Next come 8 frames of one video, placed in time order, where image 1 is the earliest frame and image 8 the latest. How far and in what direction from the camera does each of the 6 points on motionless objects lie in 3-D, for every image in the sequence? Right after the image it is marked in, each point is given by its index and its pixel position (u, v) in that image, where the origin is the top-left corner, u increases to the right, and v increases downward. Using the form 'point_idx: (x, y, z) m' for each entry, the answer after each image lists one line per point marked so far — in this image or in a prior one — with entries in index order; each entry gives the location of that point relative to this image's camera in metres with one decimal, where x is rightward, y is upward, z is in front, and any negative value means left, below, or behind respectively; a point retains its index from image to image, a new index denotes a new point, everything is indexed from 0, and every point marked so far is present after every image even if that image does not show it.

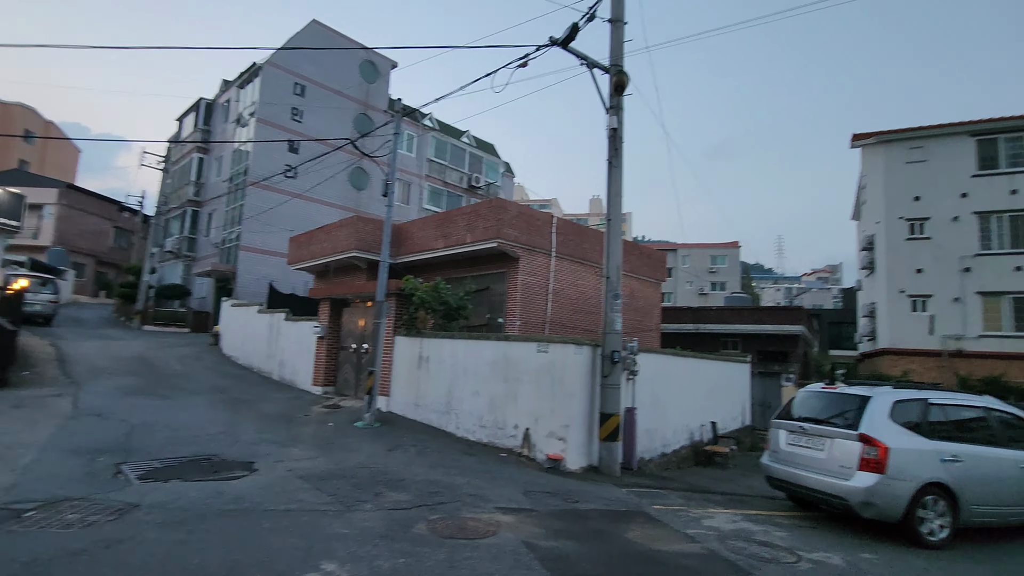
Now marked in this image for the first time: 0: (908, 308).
0: (+13.9, -0.7, +18.4) m
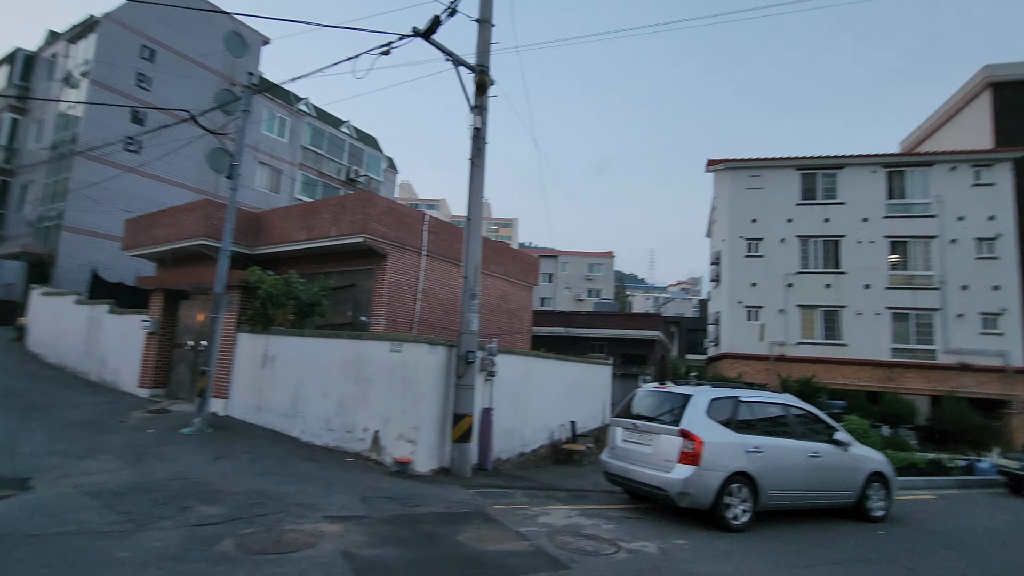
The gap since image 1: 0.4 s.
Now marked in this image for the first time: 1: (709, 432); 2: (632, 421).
0: (+9.2, -1.2, +20.8) m
1: (+2.4, -1.8, +6.5) m
2: (+1.6, -1.8, +7.2) m
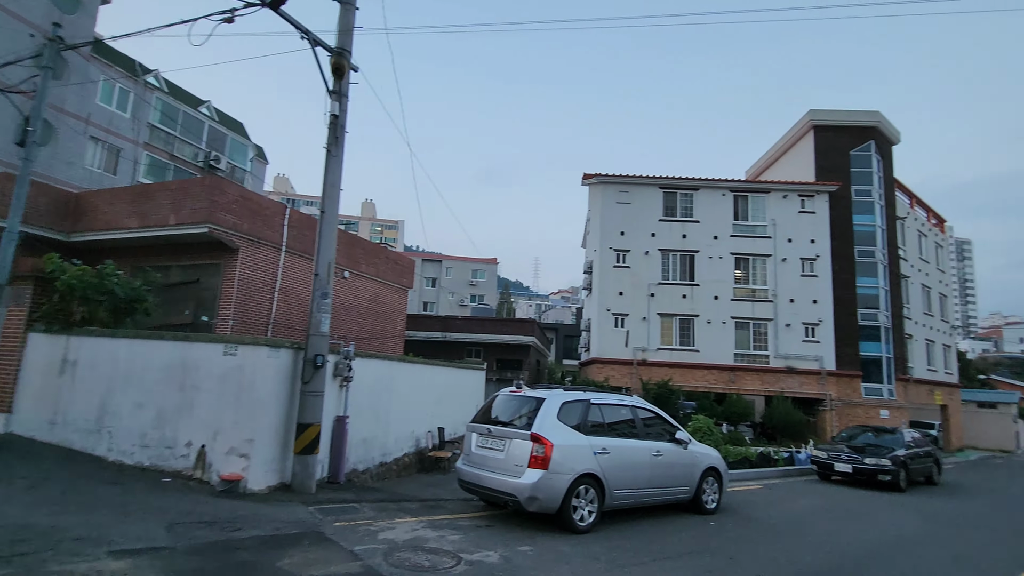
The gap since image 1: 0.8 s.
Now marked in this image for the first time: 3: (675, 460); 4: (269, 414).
0: (+4.2, -1.5, +21.9) m
1: (+0.6, -1.8, +6.5) m
2: (-0.4, -1.9, +7.0) m
3: (+2.4, -2.5, +7.7) m
4: (-3.3, -1.7, +7.2) m
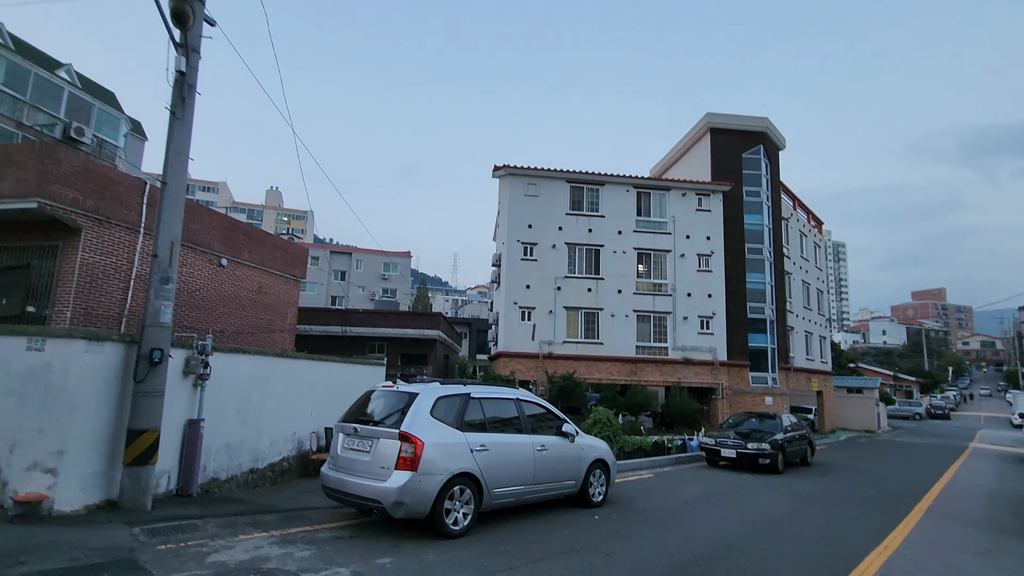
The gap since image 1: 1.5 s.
0: (+0.3, -1.2, +21.8) m
1: (-0.9, -1.6, +6.0) m
2: (-1.9, -1.7, +6.3) m
3: (+0.7, -2.4, +7.4) m
4: (-4.9, -1.5, +6.0) m
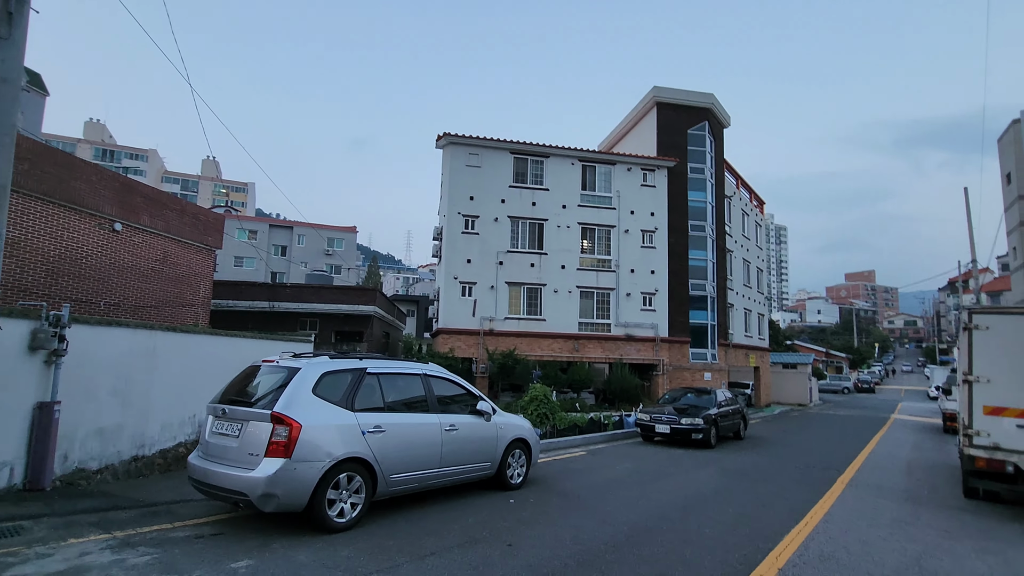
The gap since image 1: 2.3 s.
0: (-2.1, -0.2, +21.0) m
1: (-2.0, -1.2, +5.2) m
2: (-3.0, -1.2, +5.4) m
3: (-0.5, -1.9, +6.8) m
4: (-5.9, -1.1, +4.9) m
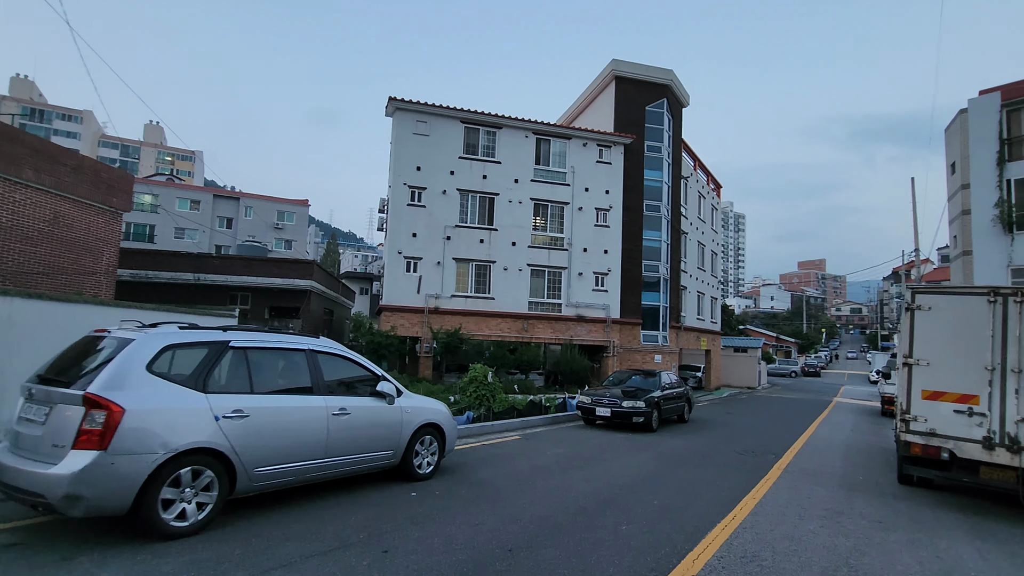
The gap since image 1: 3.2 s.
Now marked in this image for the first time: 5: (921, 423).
0: (-4.1, +0.7, +19.9) m
1: (-2.9, -0.9, +4.2) m
2: (-4.0, -0.8, +4.4) m
3: (-1.6, -1.5, +5.9) m
4: (-6.9, -0.6, +3.7) m
5: (+5.6, -1.9, +7.2) m
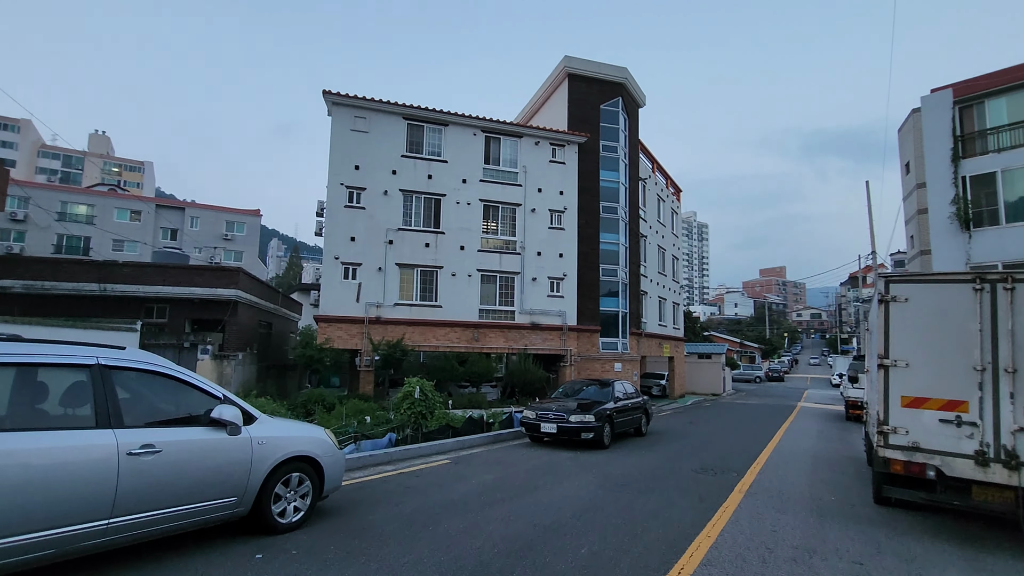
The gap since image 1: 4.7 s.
0: (-6.0, +0.4, +18.3) m
1: (-3.9, -0.8, +2.6) m
2: (-5.0, -0.8, +2.8) m
3: (-2.6, -1.4, +4.4) m
4: (-7.8, -0.6, +1.9) m
5: (+4.5, -1.7, +6.1) m
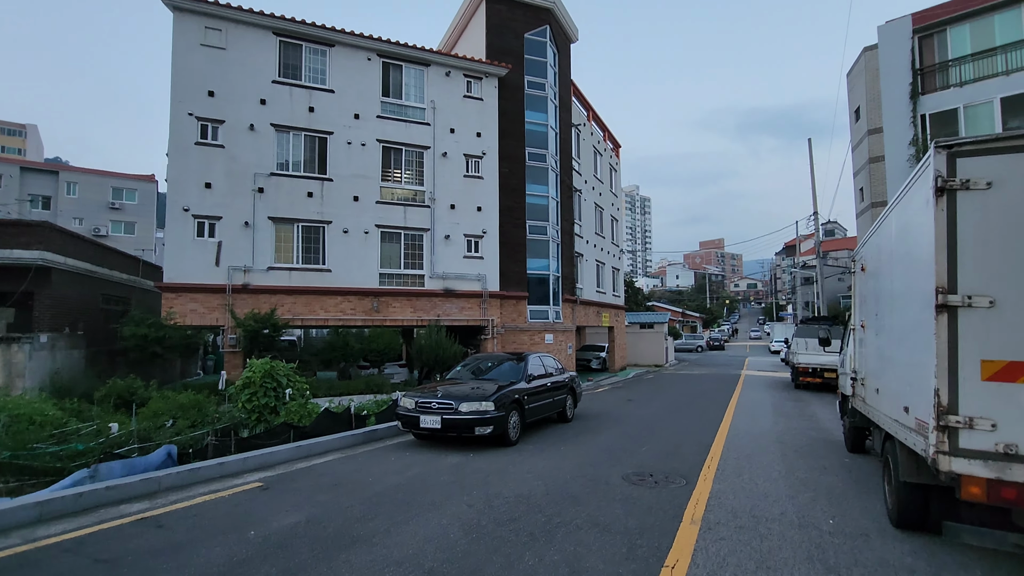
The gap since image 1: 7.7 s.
0: (-8.7, +1.5, +14.3) m
1: (-5.1, -0.3, -1.0) m
2: (-6.1, -0.3, -1.0) m
3: (-4.0, -0.8, +0.9) m
4: (-8.9, -0.2, -2.2) m
5: (+3.0, -0.9, +3.3) m
